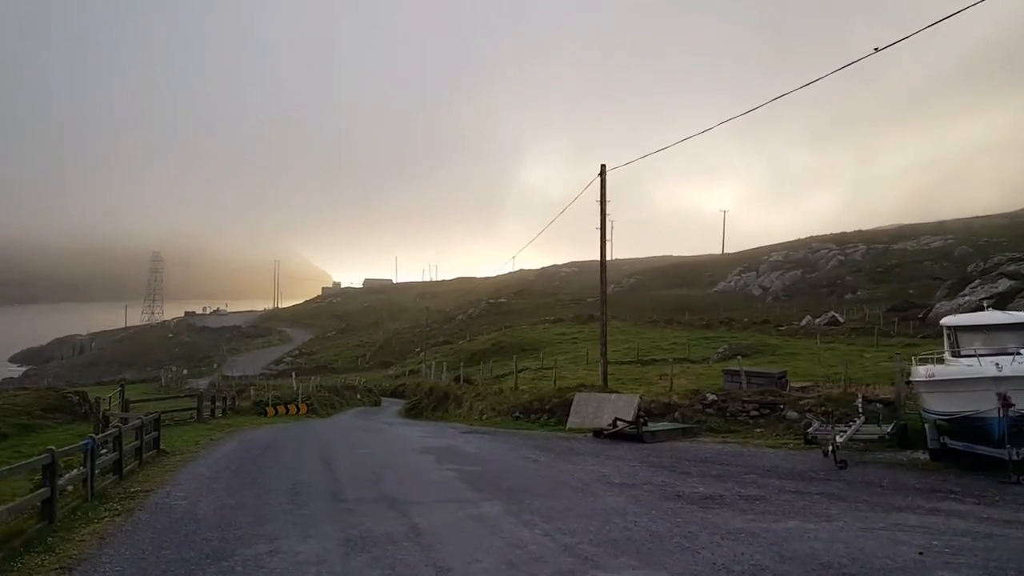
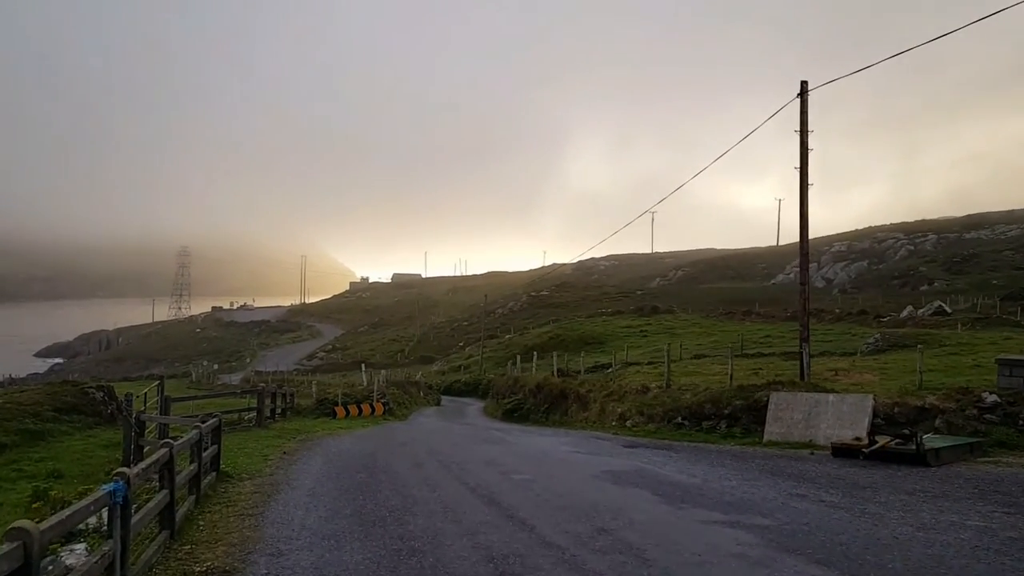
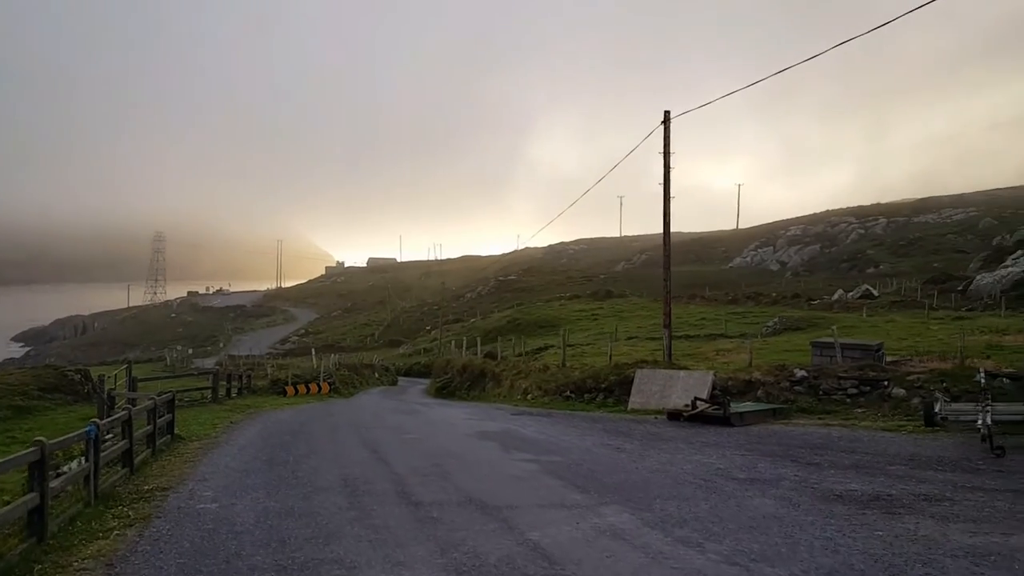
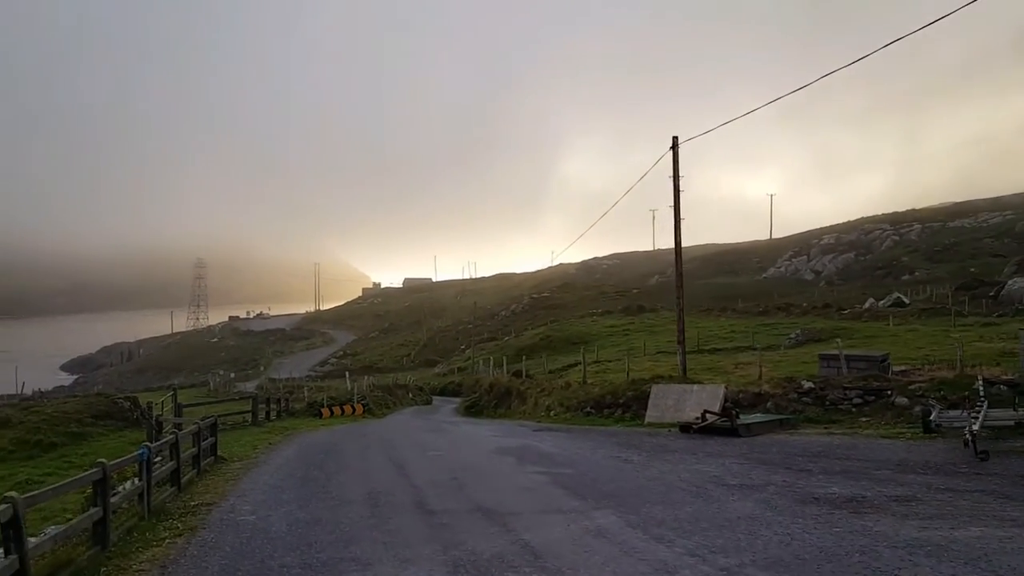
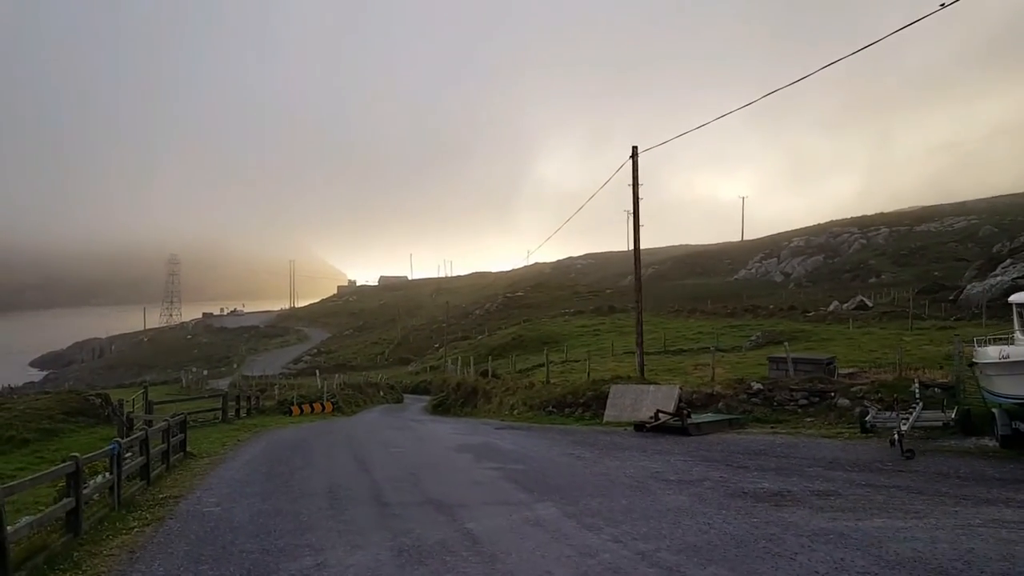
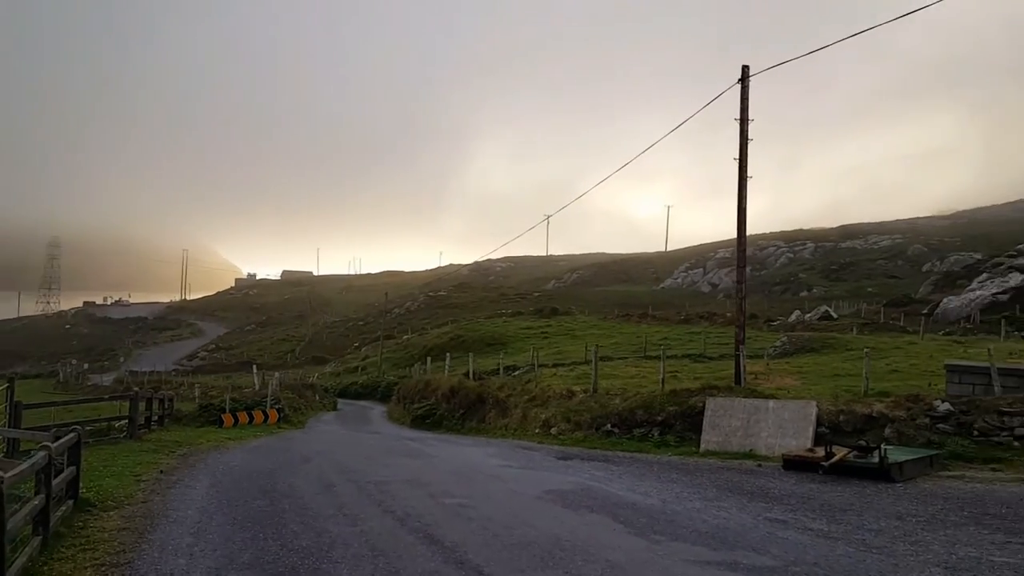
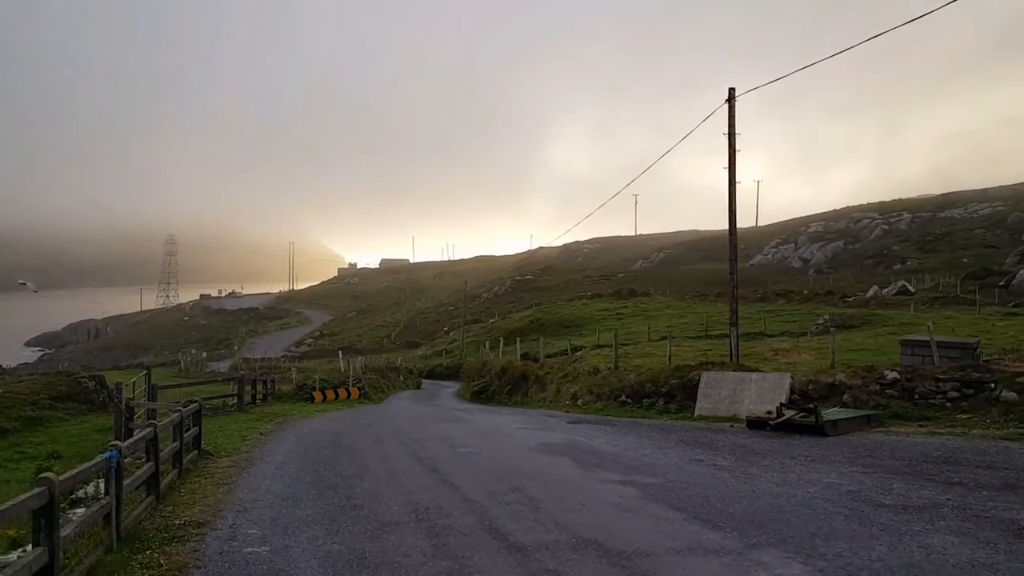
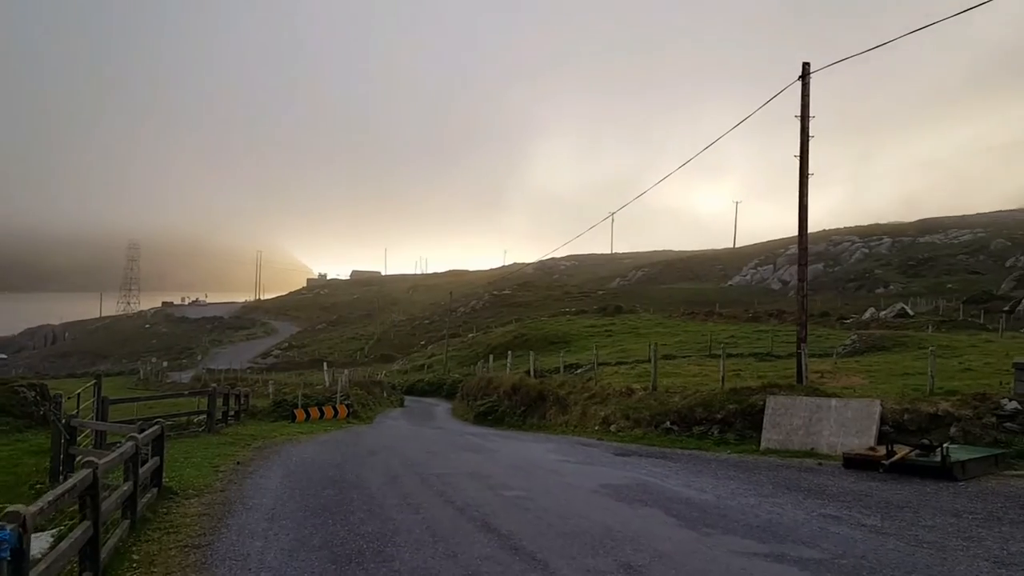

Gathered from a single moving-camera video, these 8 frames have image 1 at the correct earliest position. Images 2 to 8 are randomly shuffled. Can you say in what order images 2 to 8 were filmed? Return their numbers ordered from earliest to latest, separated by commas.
5, 4, 3, 7, 2, 8, 6
